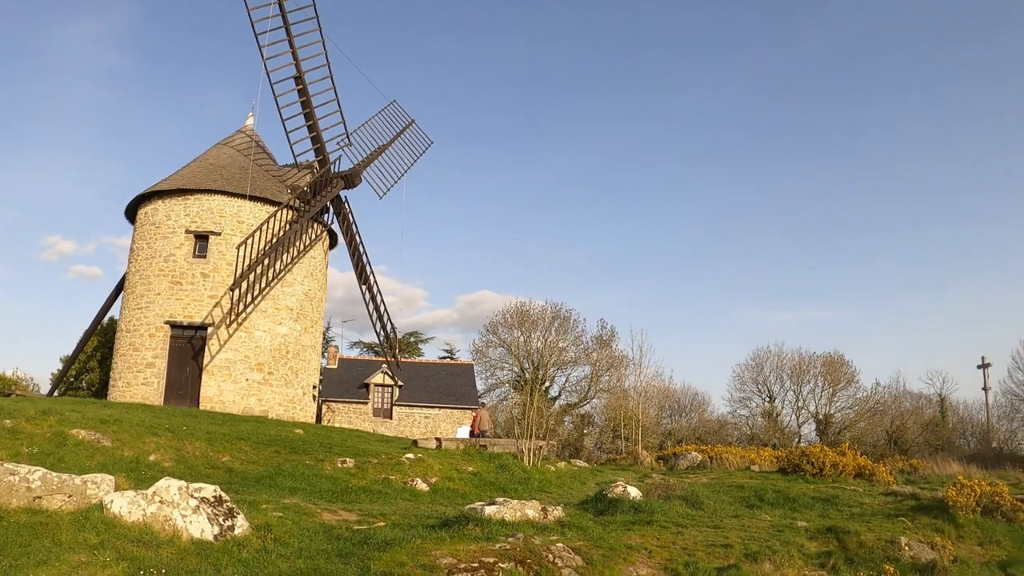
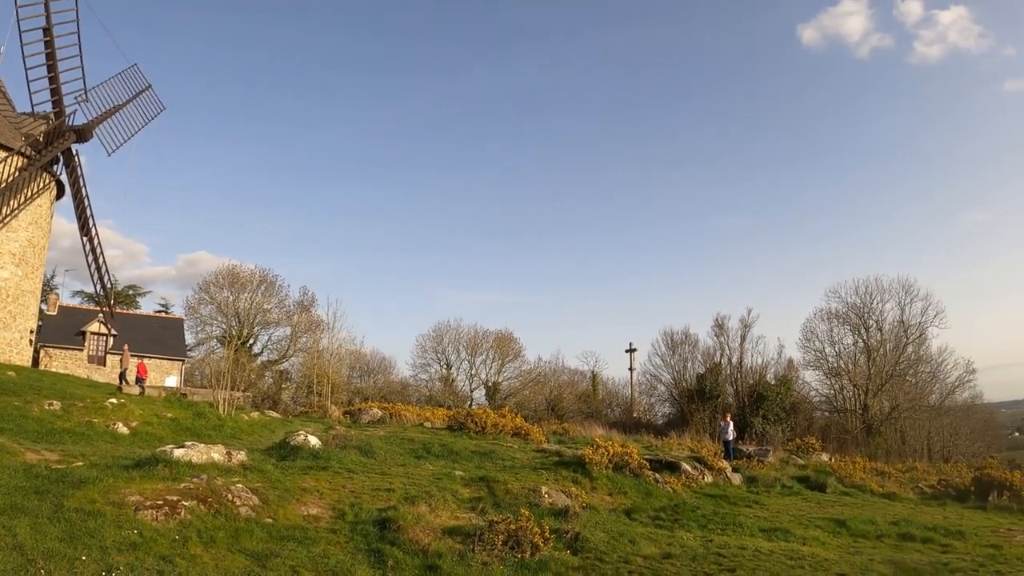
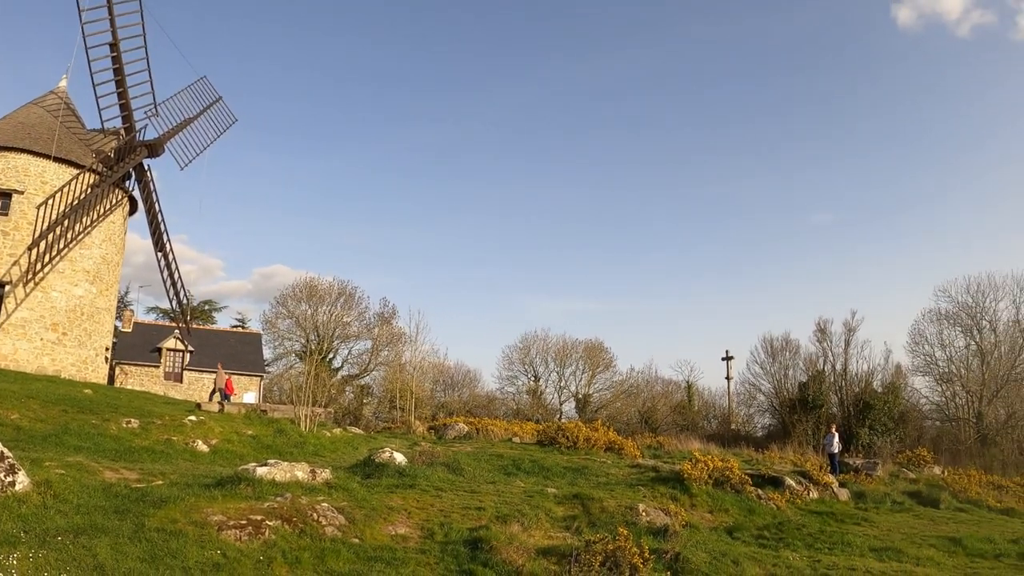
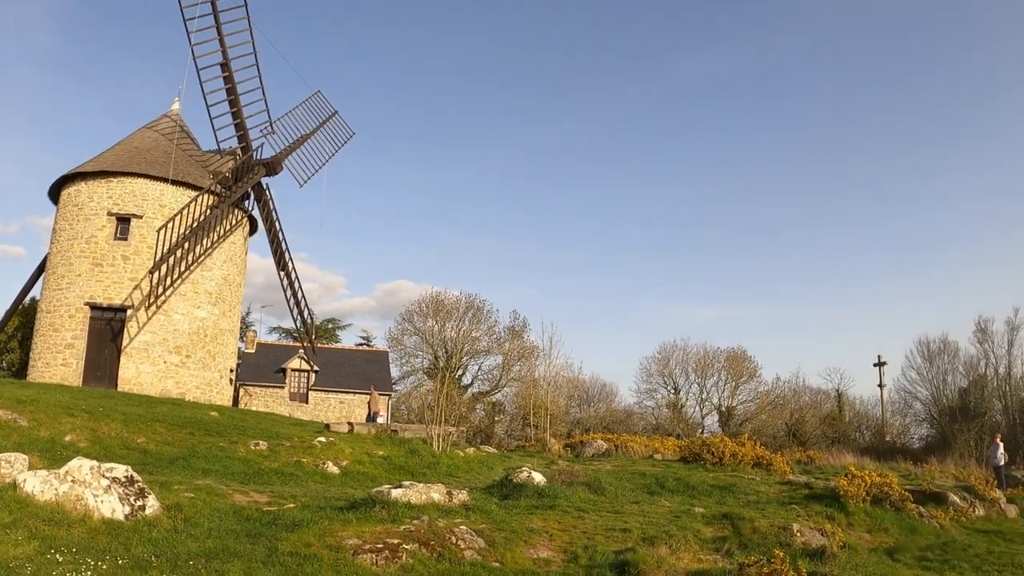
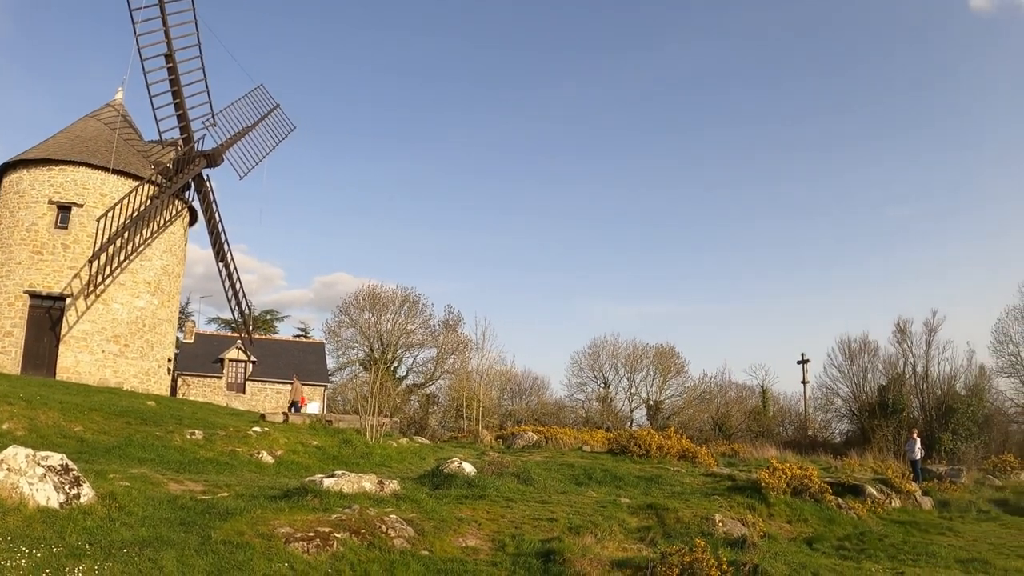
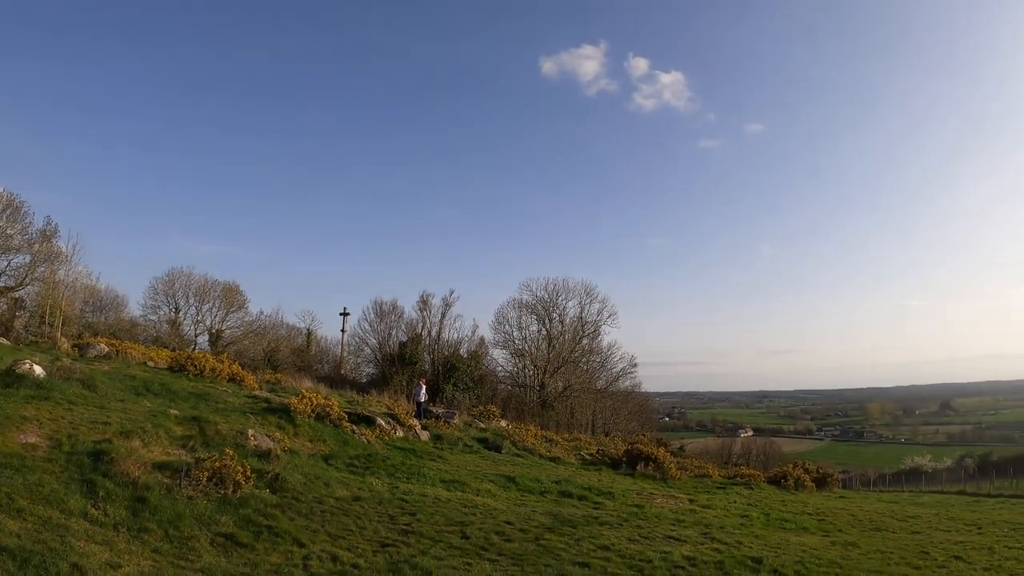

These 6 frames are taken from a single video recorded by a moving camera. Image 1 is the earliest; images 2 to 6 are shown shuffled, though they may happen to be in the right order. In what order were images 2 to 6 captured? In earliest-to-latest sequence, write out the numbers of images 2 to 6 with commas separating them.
4, 5, 3, 2, 6
